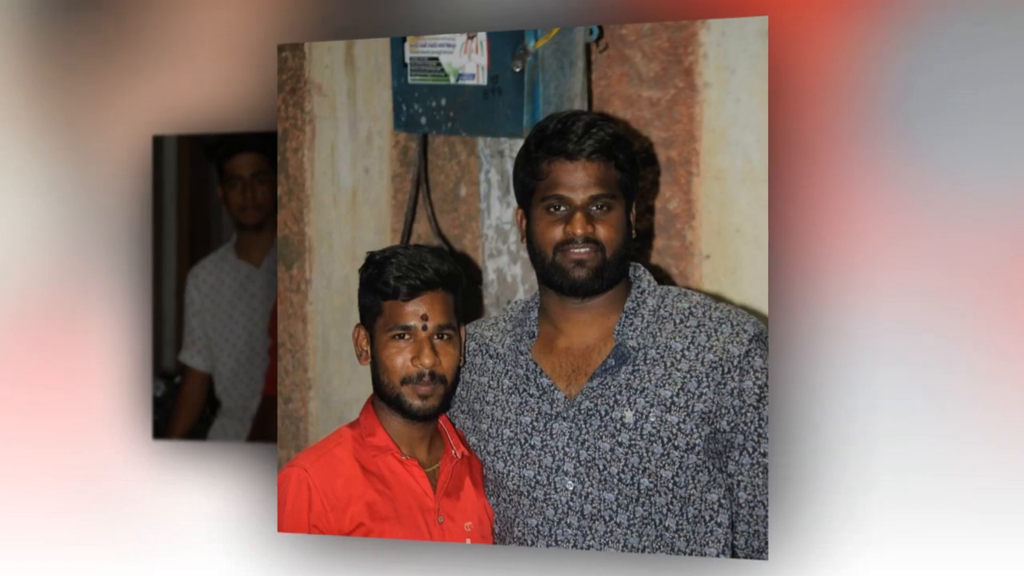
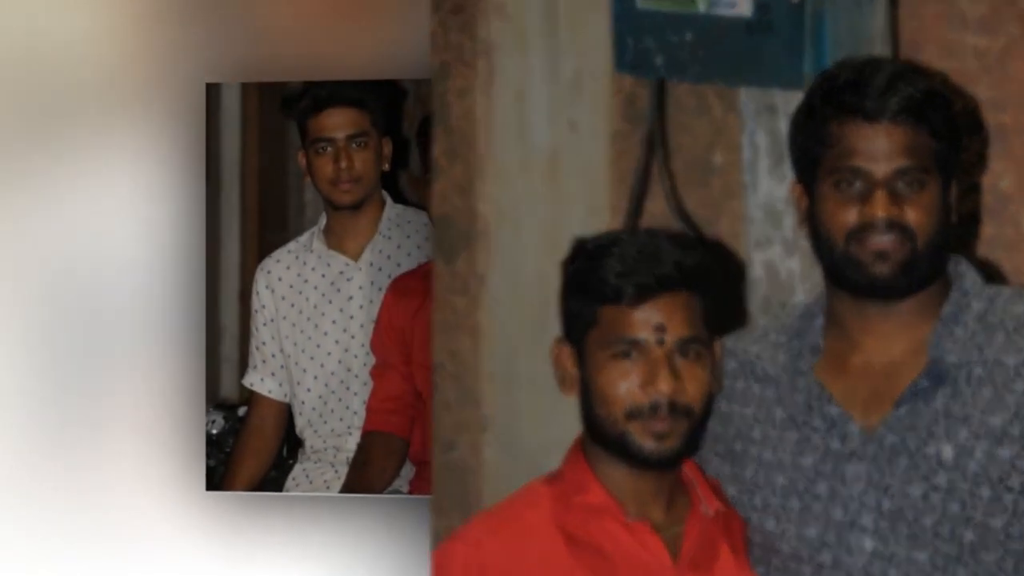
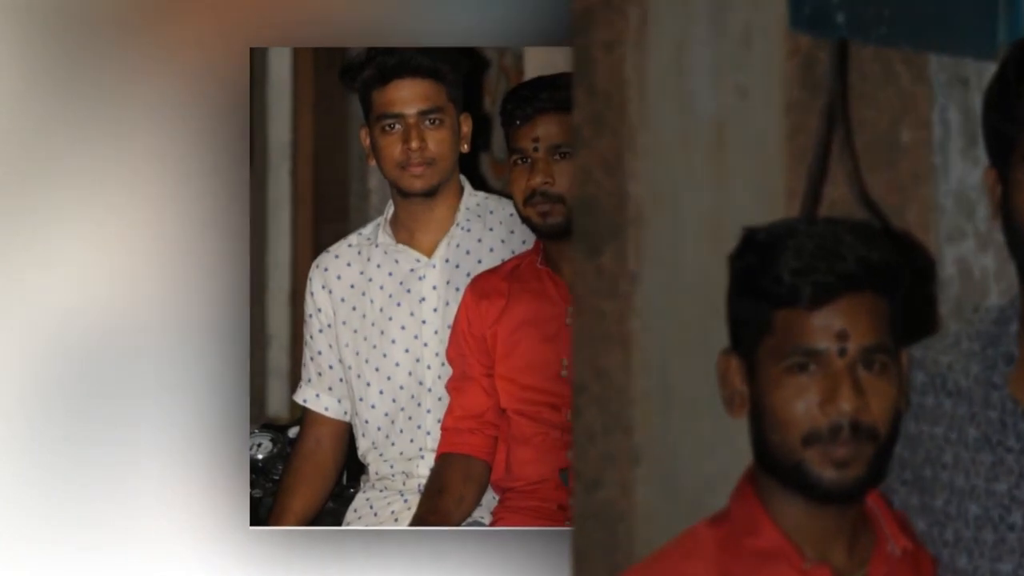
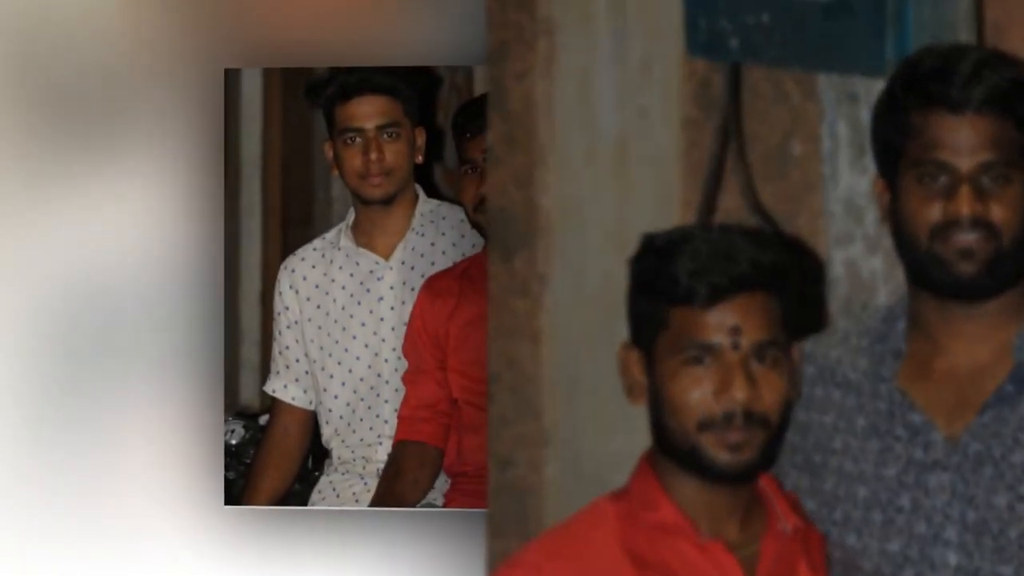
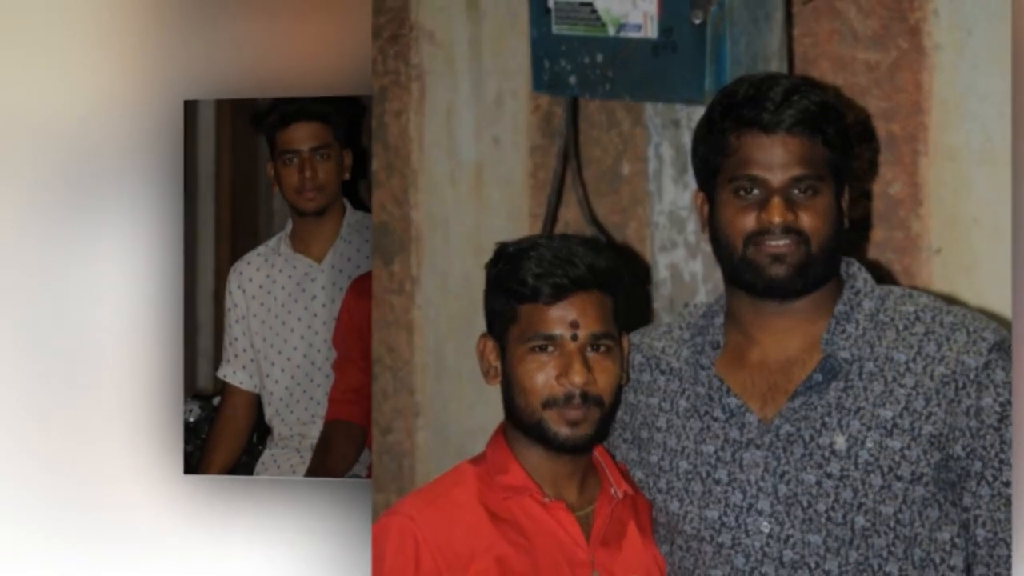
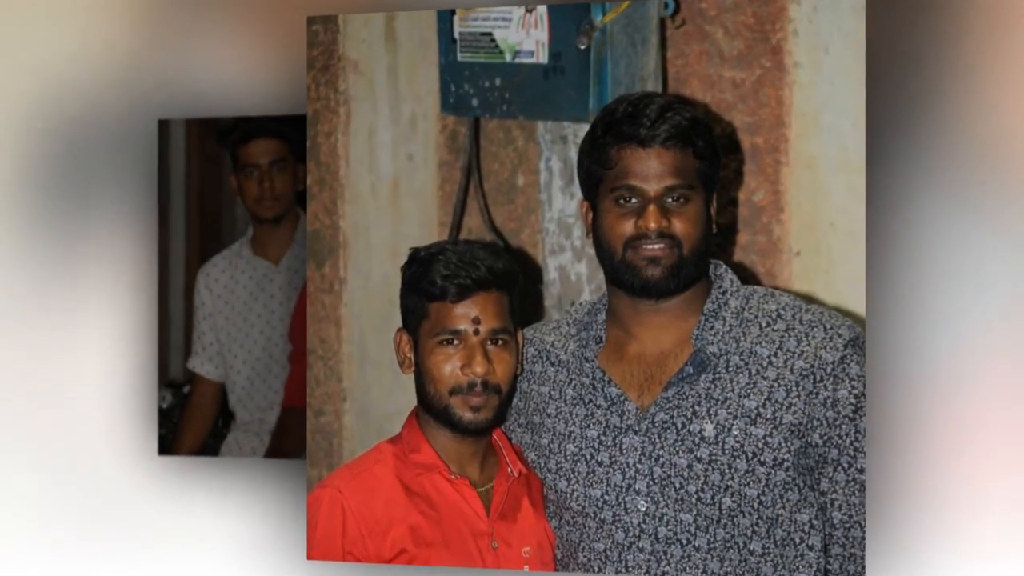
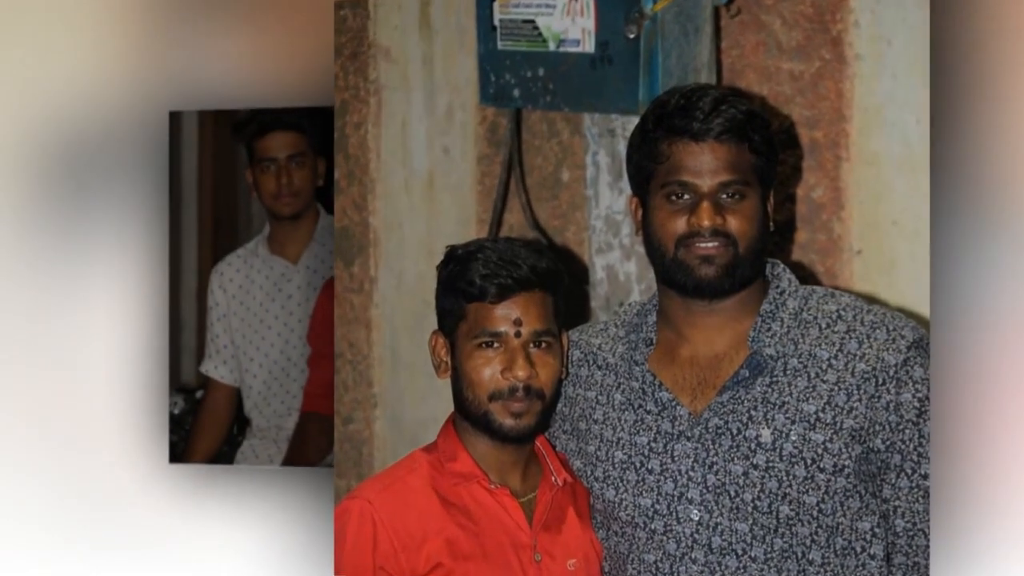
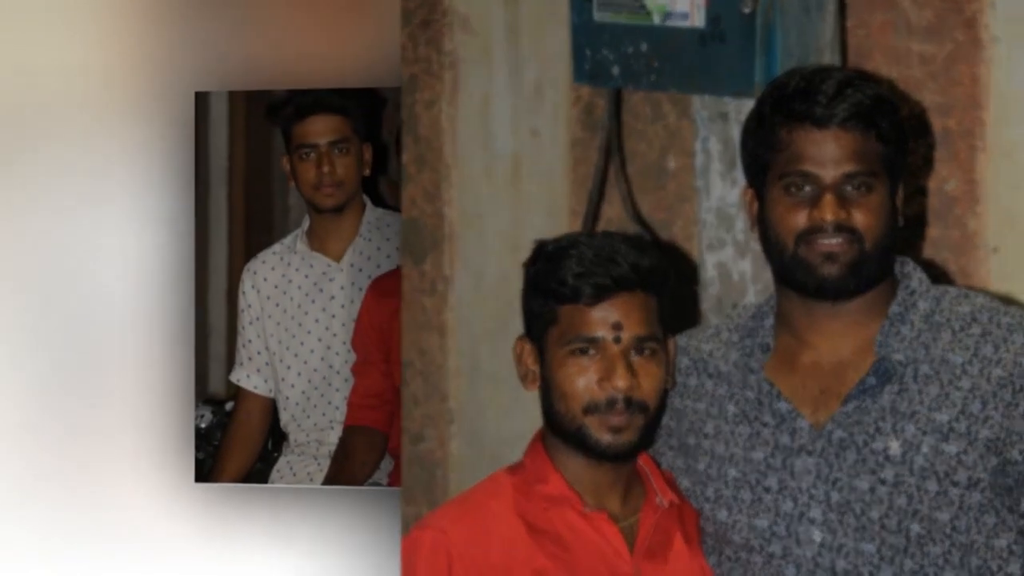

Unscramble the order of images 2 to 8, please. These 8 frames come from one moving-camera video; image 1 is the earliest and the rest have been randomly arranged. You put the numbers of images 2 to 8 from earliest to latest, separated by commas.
6, 7, 5, 8, 2, 4, 3
